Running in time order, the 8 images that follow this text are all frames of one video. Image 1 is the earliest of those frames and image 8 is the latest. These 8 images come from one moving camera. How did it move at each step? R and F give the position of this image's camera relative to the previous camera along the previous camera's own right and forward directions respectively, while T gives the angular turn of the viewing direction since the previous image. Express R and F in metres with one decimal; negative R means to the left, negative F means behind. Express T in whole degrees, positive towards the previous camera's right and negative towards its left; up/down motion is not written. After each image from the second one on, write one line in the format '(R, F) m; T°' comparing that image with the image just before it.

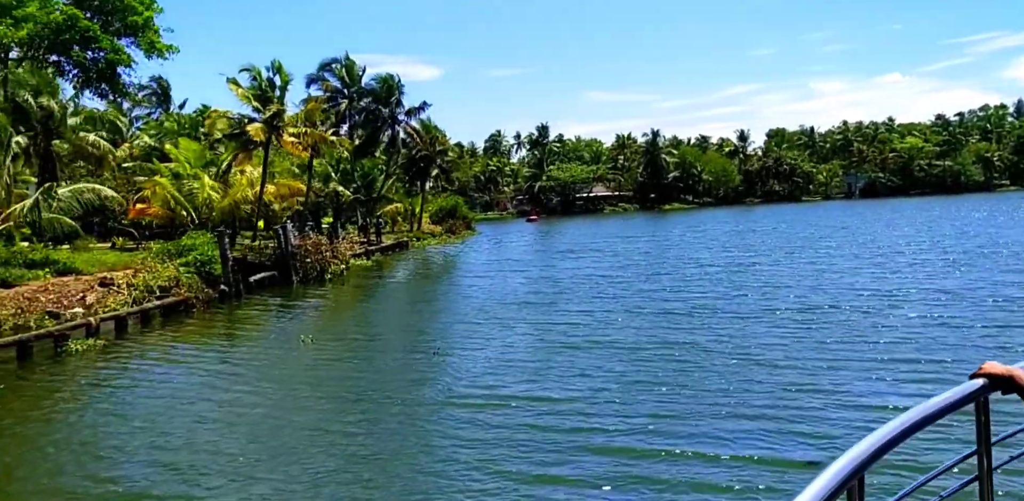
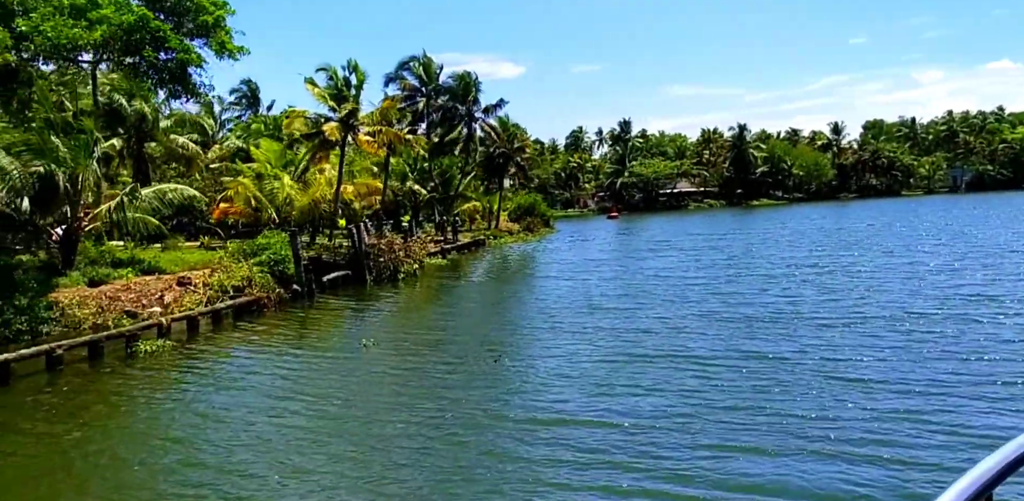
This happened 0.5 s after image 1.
(+0.2, +0.7) m; -6°
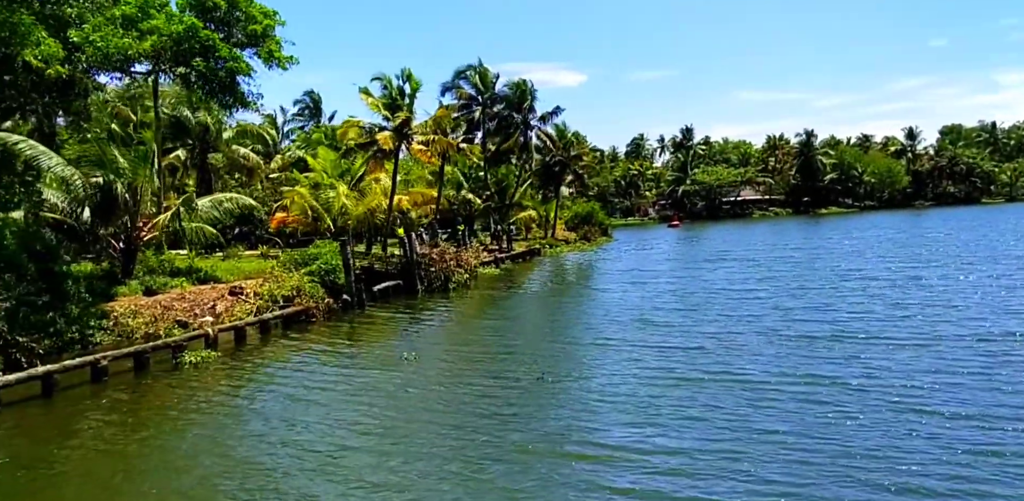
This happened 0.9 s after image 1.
(+0.3, +0.5) m; -5°
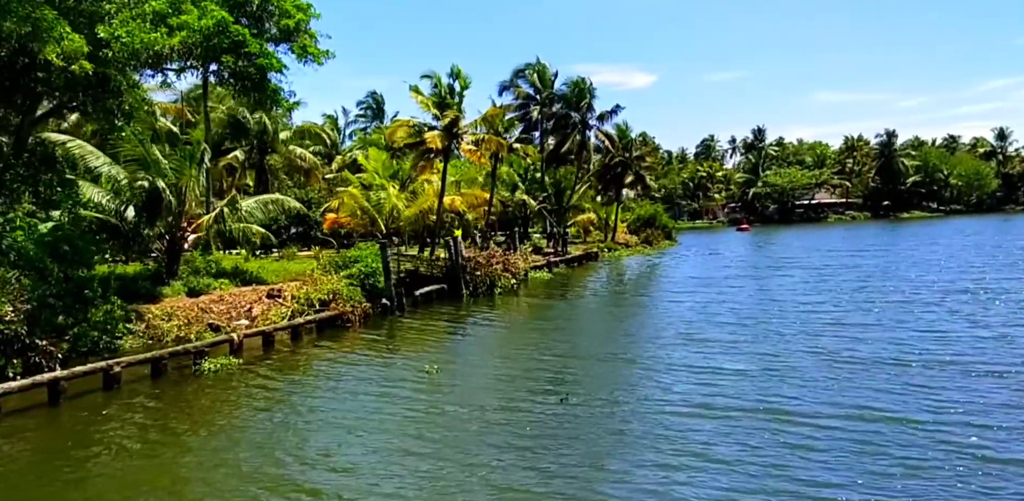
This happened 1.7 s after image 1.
(+0.6, +1.0) m; -5°
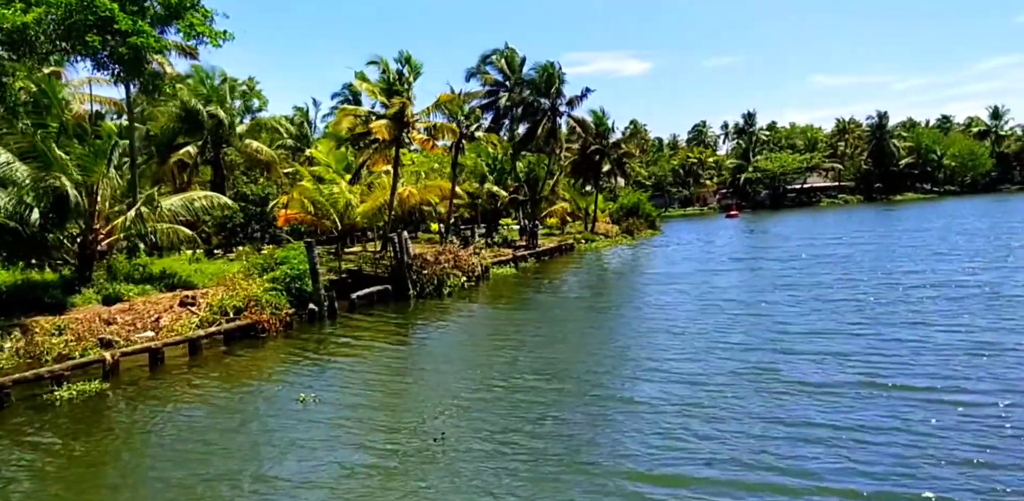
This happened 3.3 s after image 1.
(+1.4, +1.9) m; 0°
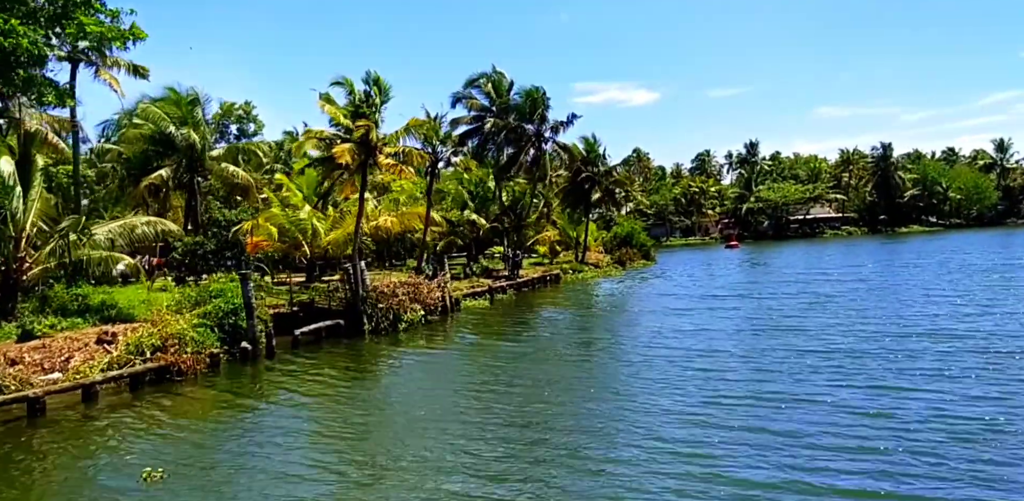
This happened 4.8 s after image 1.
(+1.2, +1.6) m; 0°
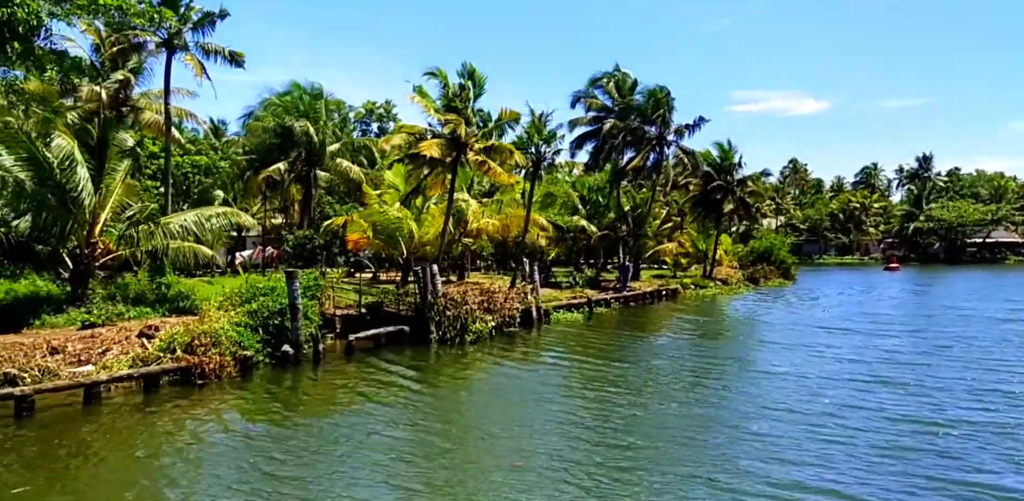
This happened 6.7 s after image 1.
(+1.6, +2.4) m; -11°
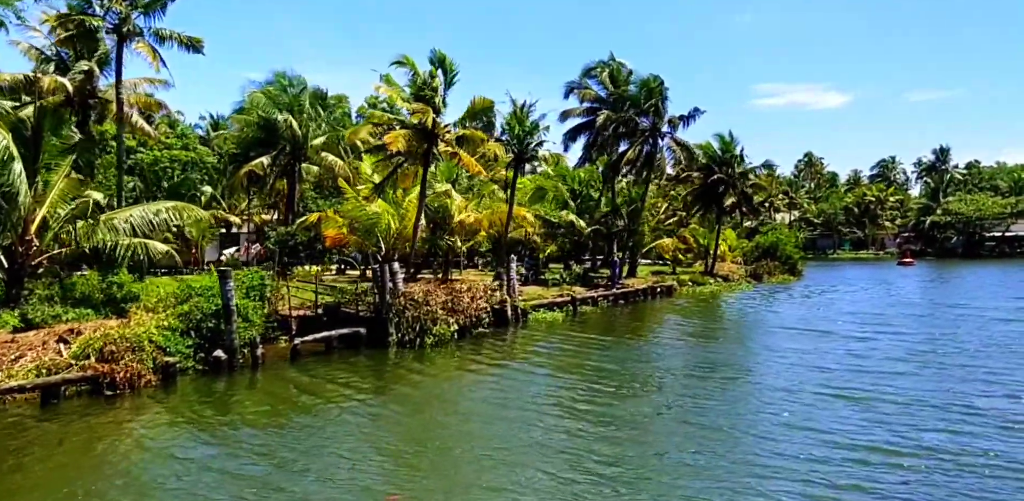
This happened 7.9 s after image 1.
(+1.3, +1.4) m; -1°
